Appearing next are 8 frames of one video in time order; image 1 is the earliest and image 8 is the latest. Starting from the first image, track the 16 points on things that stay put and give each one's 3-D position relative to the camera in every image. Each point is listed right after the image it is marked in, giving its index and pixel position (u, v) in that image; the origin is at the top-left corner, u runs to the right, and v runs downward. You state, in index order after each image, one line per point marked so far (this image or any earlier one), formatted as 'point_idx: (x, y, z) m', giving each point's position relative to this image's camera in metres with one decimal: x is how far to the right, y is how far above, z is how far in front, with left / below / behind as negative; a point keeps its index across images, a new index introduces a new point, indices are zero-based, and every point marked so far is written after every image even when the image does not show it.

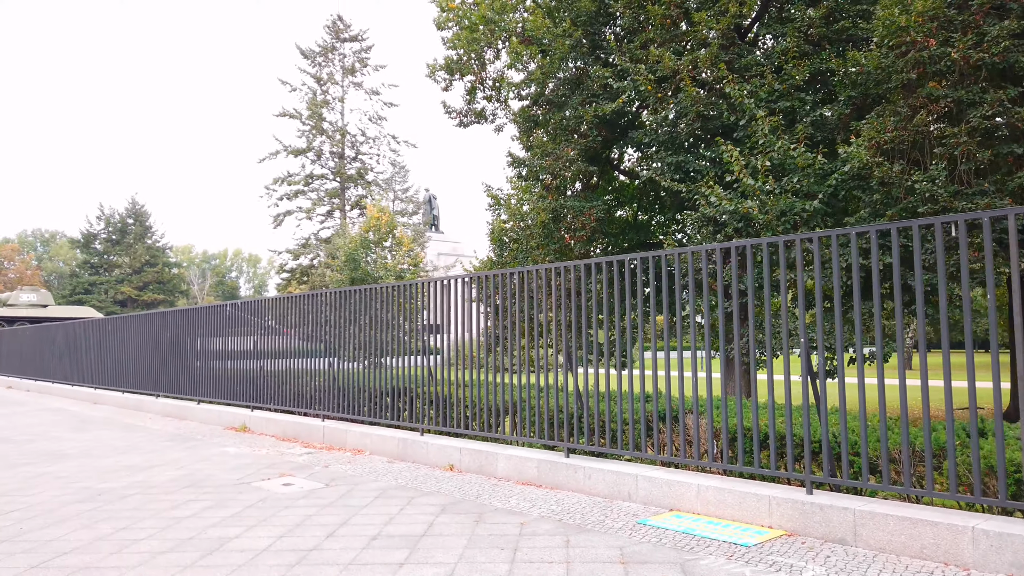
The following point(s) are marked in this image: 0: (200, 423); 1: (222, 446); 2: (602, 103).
0: (-5.2, -2.3, +12.4) m
1: (-3.7, -2.0, +9.3) m
2: (+1.5, +2.9, +11.4) m
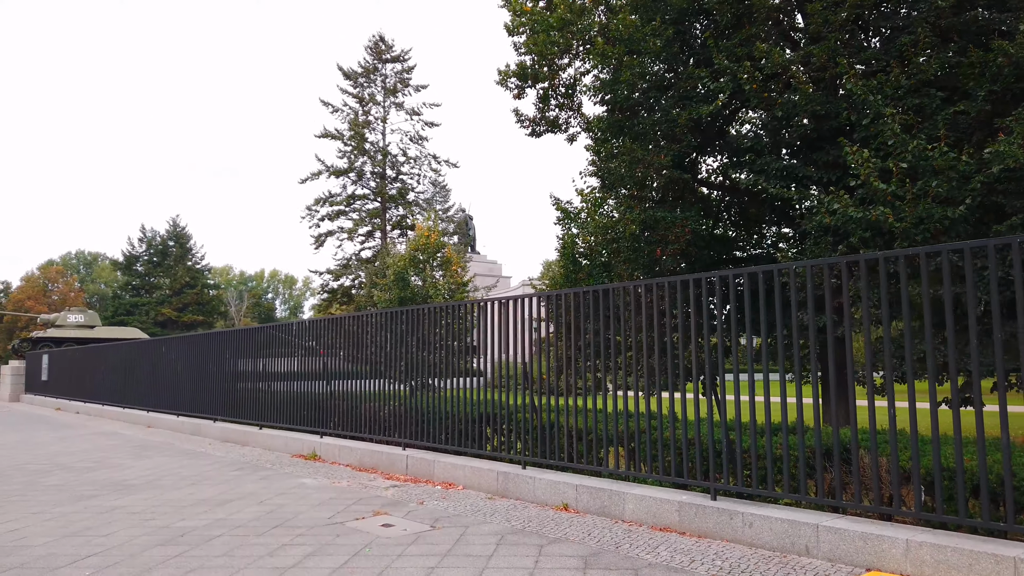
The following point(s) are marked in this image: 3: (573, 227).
0: (-3.9, -2.6, +11.7) m
1: (-2.5, -2.2, +8.5) m
2: (+2.7, +2.6, +10.6) m
3: (+1.2, +1.2, +14.2) m
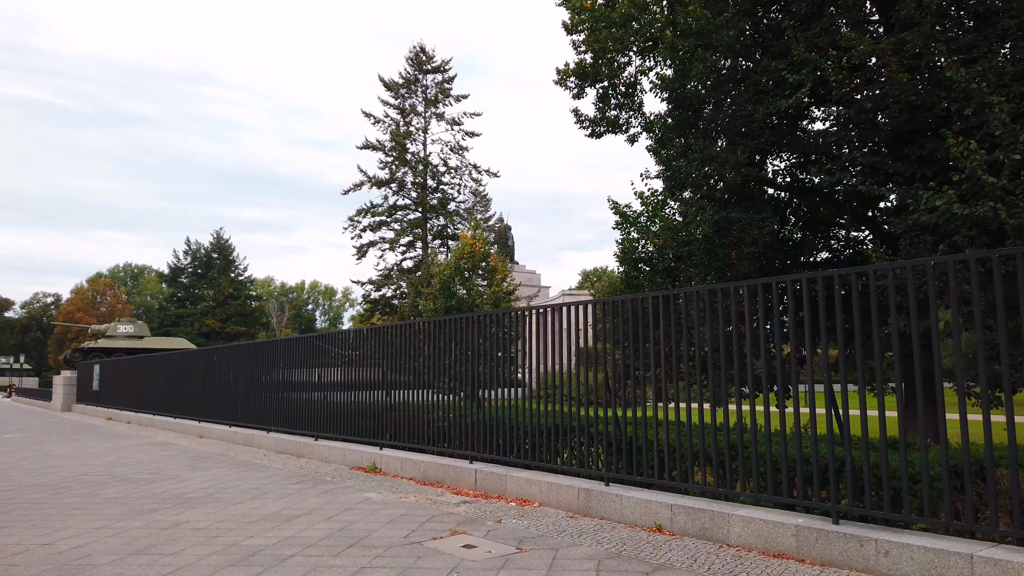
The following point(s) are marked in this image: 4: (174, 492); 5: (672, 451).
0: (-3.0, -2.7, +11.4) m
1: (-1.7, -2.3, +8.1) m
2: (+3.6, +2.6, +10.0) m
3: (+2.3, +1.1, +13.6) m
4: (-3.9, -2.3, +8.4) m
5: (+1.5, -1.6, +7.1) m
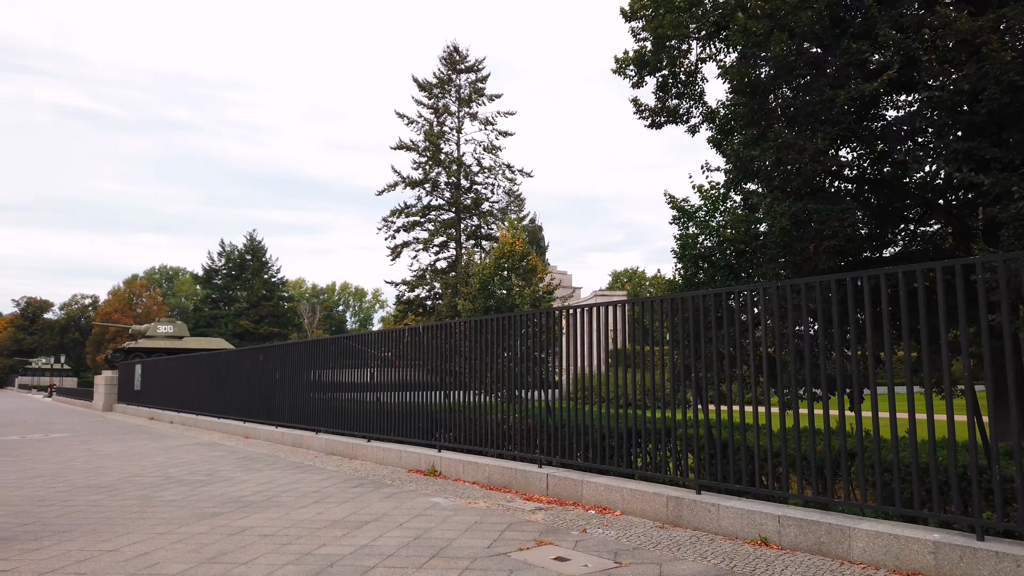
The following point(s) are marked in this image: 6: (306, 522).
0: (-2.1, -2.6, +11.0) m
1: (-0.9, -2.2, +7.8) m
2: (+4.4, +2.6, +9.4) m
3: (+3.2, +1.1, +13.1) m
4: (-3.1, -2.3, +8.1) m
5: (+2.2, -1.5, +6.6) m
6: (-1.9, -2.1, +6.6) m
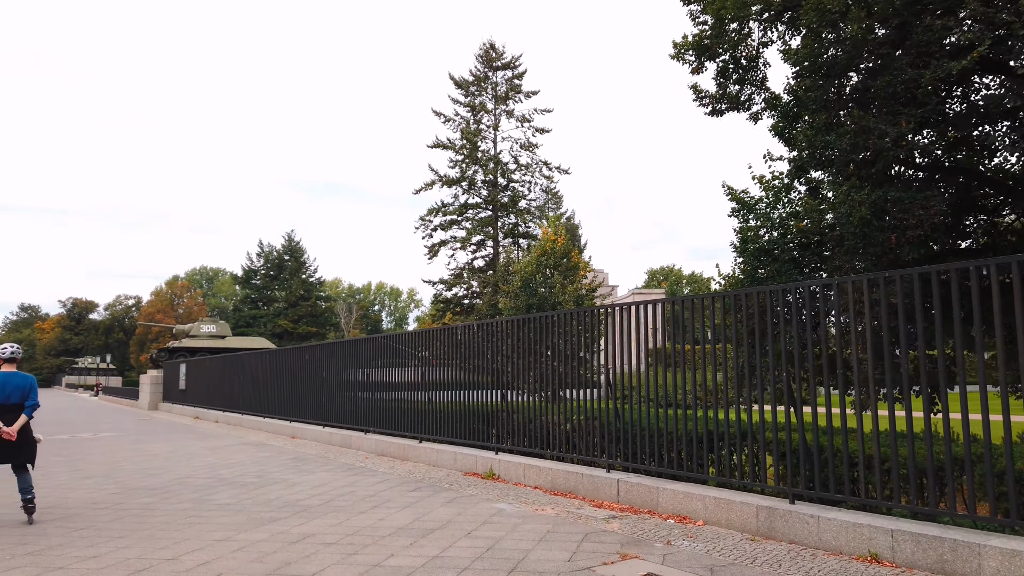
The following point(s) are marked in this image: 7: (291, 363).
0: (-1.2, -2.6, +10.7) m
1: (-0.2, -2.2, +7.4) m
2: (+5.2, +2.7, +8.8) m
3: (+4.1, +1.2, +12.5) m
4: (-2.4, -2.3, +7.8) m
5: (+2.8, -1.4, +6.1) m
6: (-1.2, -2.1, +6.3) m
7: (-5.6, -1.9, +18.4) m
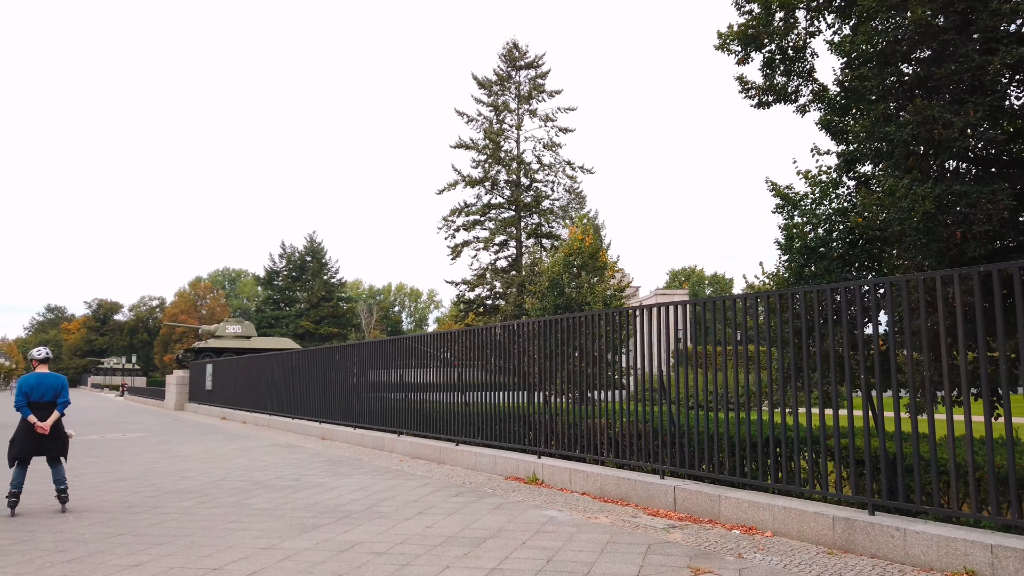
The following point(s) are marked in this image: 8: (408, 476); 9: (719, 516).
0: (-0.7, -2.6, +10.4) m
1: (+0.3, -2.1, +7.1) m
2: (+5.7, +2.7, +8.3) m
3: (+4.7, +1.2, +12.1) m
4: (-1.9, -2.2, +7.6) m
5: (+3.3, -1.4, +5.7) m
6: (-0.8, -2.0, +6.0) m
7: (-4.8, -1.9, +18.2) m
8: (-1.4, -2.4, +9.4) m
9: (+1.8, -2.0, +6.4) m
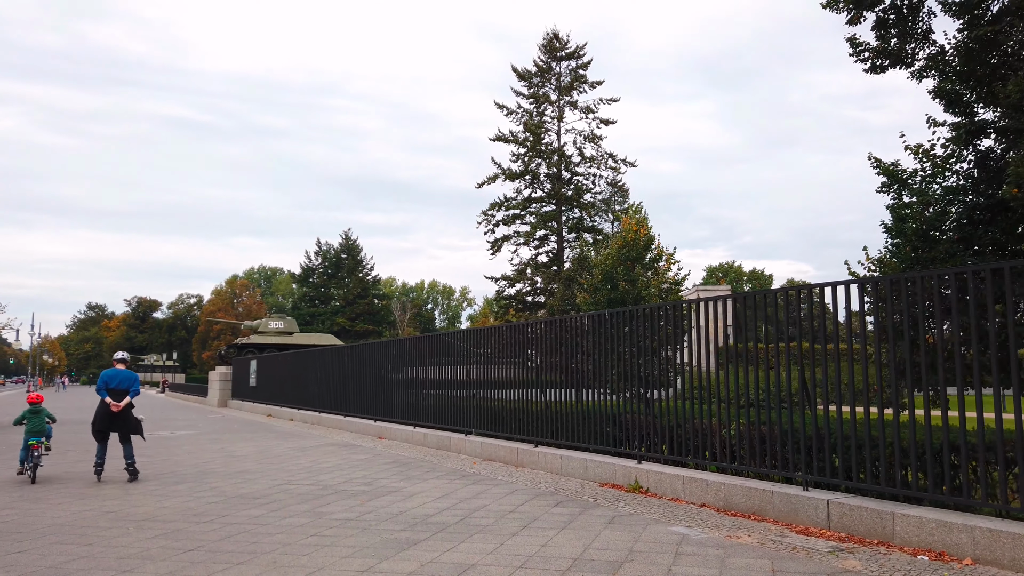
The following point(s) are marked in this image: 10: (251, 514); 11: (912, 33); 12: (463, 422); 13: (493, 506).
0: (+0.5, -2.4, +9.5) m
1: (+1.3, -2.0, +6.1) m
2: (+6.7, +2.9, +7.1) m
3: (+5.9, +1.4, +10.9) m
4: (-0.9, -2.1, +6.7) m
5: (+4.2, -1.2, +4.6) m
6: (+0.2, -1.9, +5.0) m
7: (-3.4, -1.7, +17.4) m
8: (-0.3, -2.3, +8.5) m
9: (+2.8, -1.8, +5.3) m
10: (-2.5, -2.1, +6.9) m
11: (+5.5, +3.5, +10.1) m
12: (-0.6, -2.4, +12.8) m
13: (-0.2, -2.1, +7.0) m
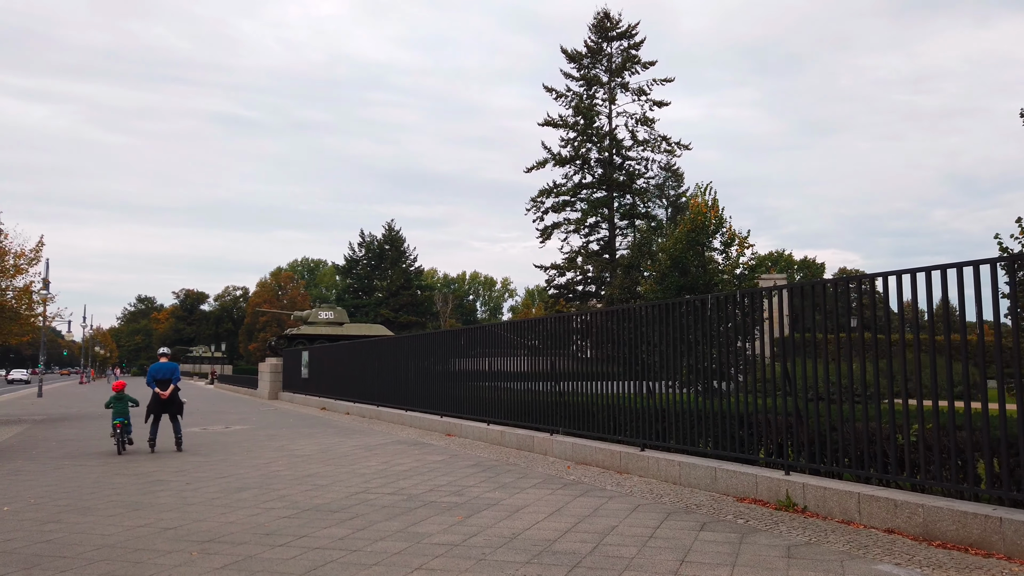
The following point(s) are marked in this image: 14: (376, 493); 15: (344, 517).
0: (+1.6, -2.2, +8.2) m
1: (+2.3, -1.8, +4.7) m
2: (+7.7, +3.2, +5.5) m
3: (+7.2, +1.7, +9.3) m
4: (+0.2, -1.9, +5.4) m
5: (+5.1, -1.0, +3.1) m
6: (+1.1, -1.7, +3.7) m
7: (-1.7, -1.4, +16.3) m
8: (+0.9, -2.0, +7.3) m
9: (+3.7, -1.6, +3.9) m
10: (-1.4, -1.9, +5.8) m
11: (+6.7, +3.8, +8.4) m
12: (+0.7, -2.1, +11.6) m
13: (+0.9, -1.9, +5.7) m
14: (-1.4, -2.1, +7.5) m
15: (-1.5, -2.0, +6.4) m
